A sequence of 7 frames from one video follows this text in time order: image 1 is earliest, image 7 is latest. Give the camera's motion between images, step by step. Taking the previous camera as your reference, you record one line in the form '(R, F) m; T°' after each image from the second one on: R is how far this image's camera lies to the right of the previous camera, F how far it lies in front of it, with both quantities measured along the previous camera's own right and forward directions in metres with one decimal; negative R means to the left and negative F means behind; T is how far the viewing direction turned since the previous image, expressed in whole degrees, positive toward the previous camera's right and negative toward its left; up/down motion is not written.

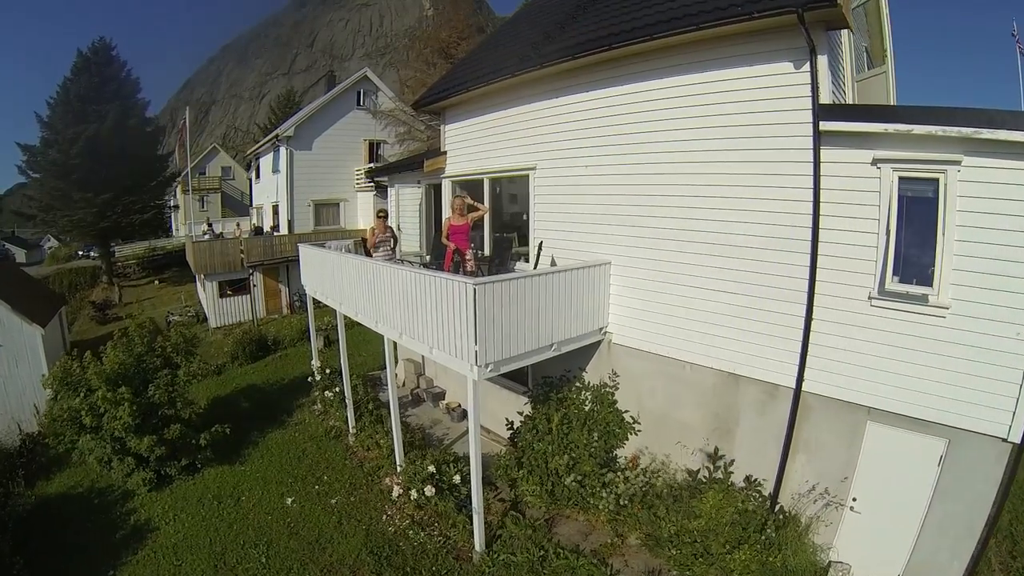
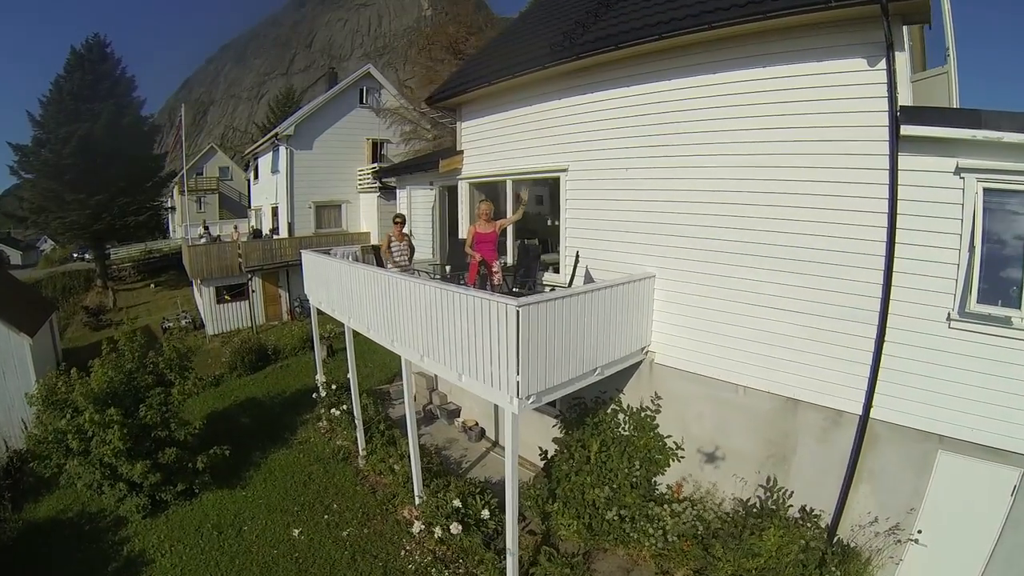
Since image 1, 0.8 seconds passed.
(-0.5, +0.7) m; 0°
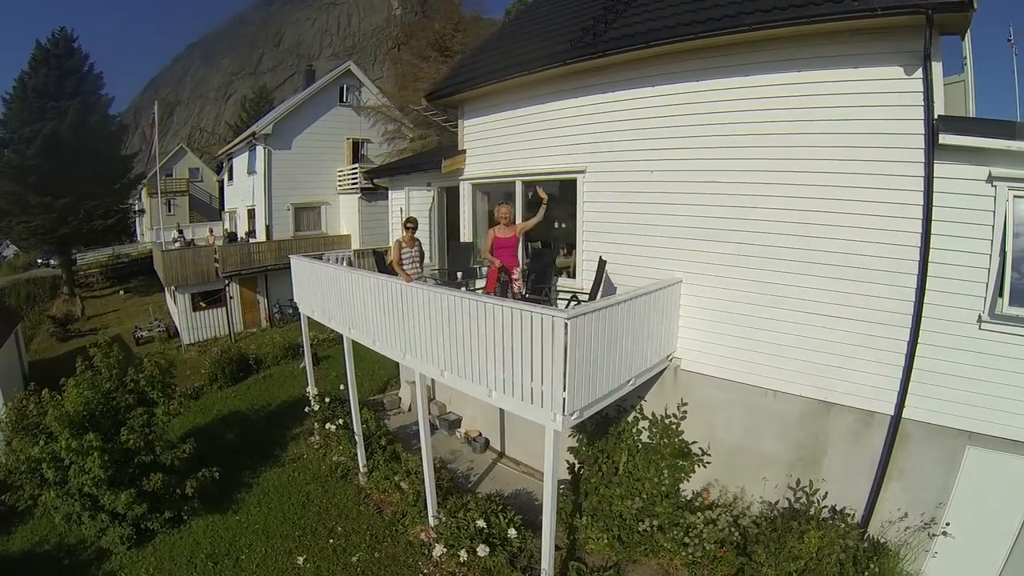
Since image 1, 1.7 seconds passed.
(-0.7, +0.4) m; +3°
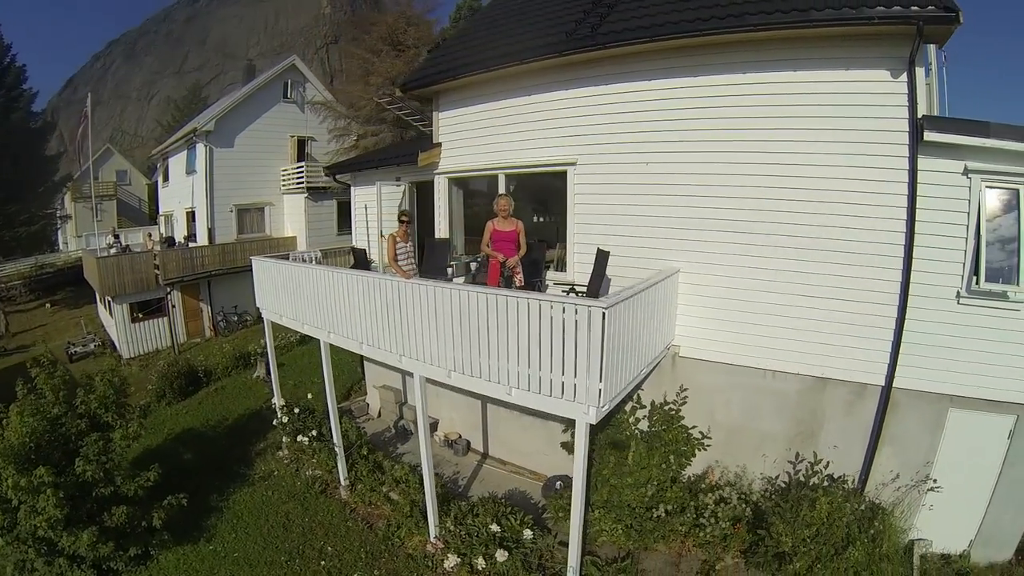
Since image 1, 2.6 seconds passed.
(-0.8, +0.2) m; +7°
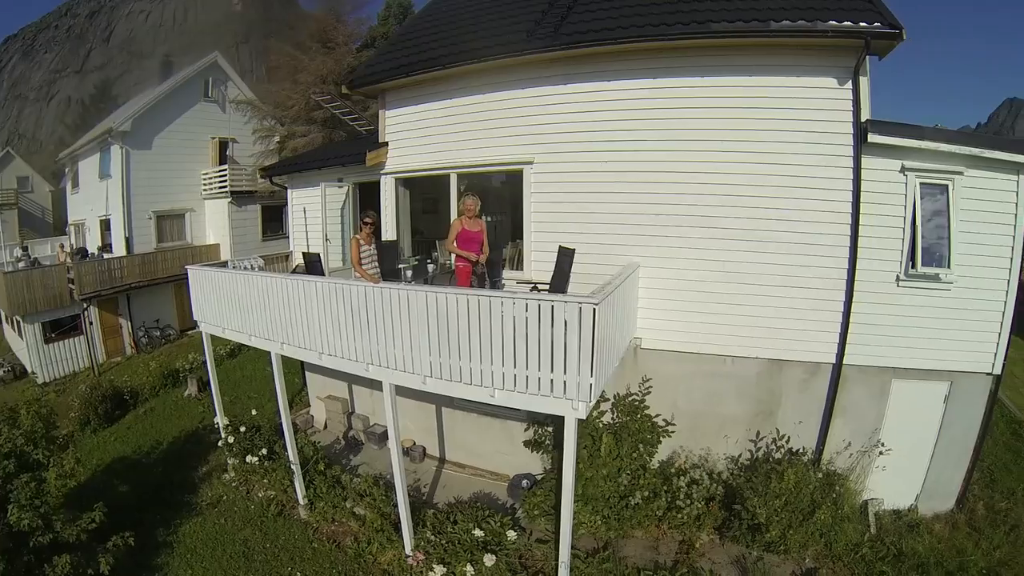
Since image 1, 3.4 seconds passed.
(-0.3, +0.1) m; +7°
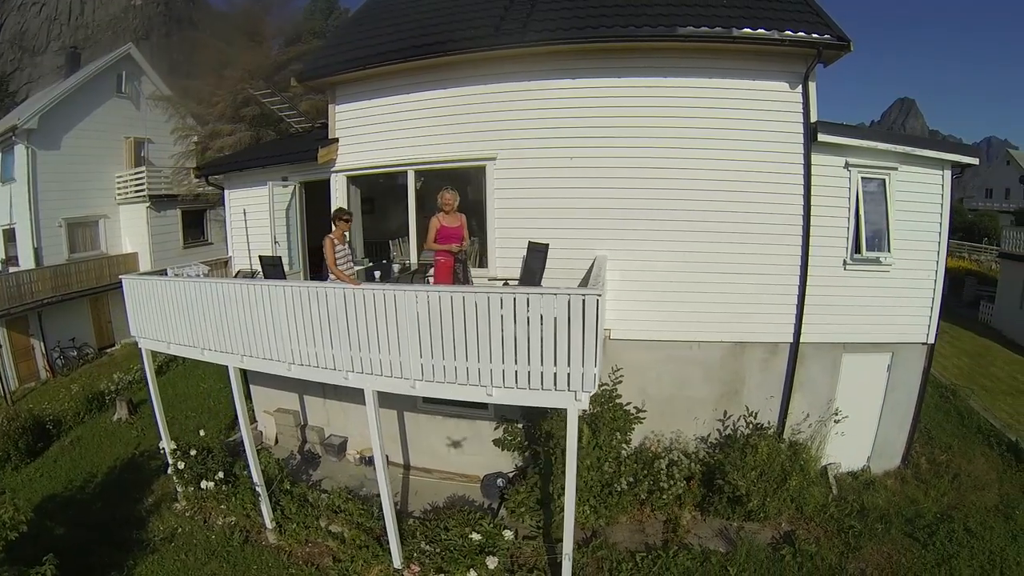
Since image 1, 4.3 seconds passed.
(-0.6, +0.1) m; +7°
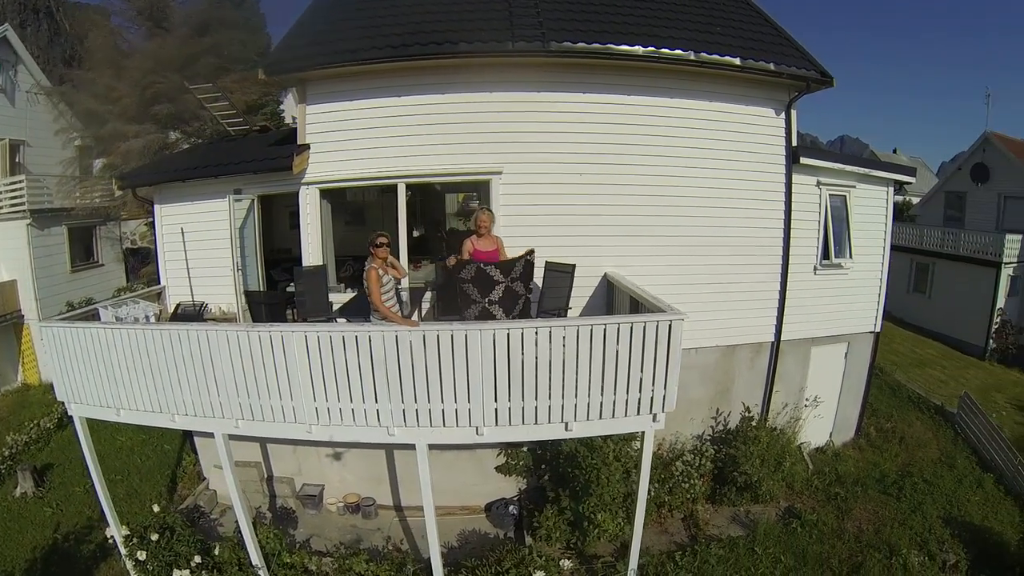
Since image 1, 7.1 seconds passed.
(-1.7, +0.2) m; +12°
